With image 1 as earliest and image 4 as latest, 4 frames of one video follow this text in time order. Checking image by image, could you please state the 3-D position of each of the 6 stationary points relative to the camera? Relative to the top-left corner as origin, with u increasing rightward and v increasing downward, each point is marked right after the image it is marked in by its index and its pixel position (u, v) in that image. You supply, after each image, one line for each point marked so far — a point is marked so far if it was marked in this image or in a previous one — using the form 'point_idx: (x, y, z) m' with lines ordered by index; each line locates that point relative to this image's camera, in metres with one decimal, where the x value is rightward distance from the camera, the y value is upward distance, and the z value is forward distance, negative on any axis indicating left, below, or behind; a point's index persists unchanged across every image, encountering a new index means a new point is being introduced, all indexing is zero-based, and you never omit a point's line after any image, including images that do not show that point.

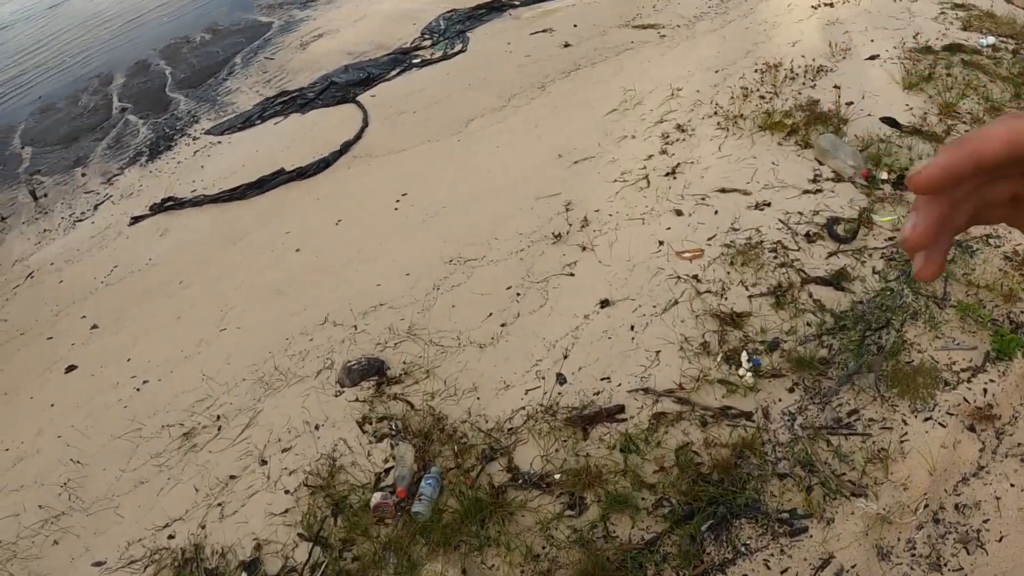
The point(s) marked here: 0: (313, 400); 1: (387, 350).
0: (-0.5, -0.3, +2.7) m
1: (-0.3, -0.2, +2.8) m
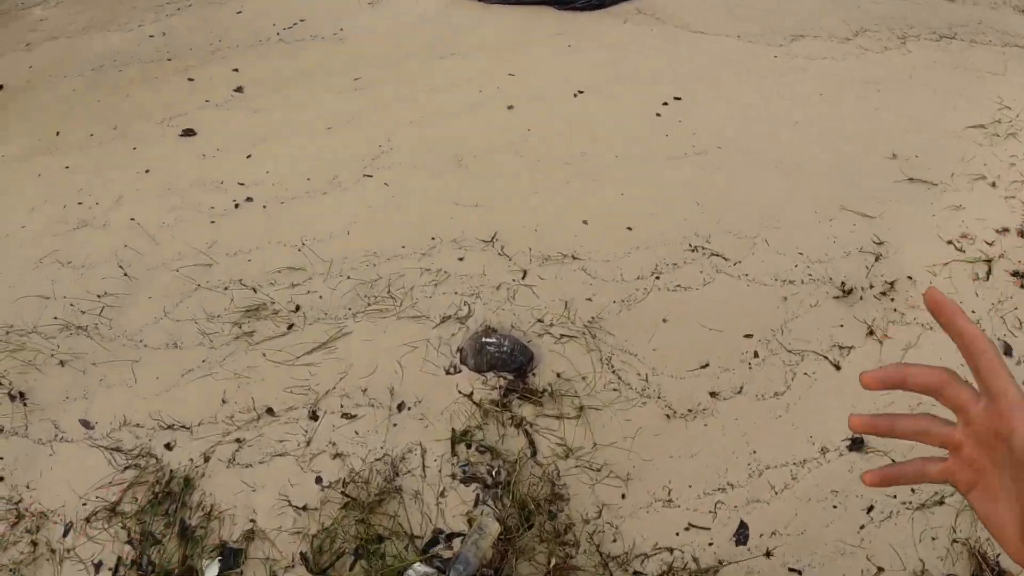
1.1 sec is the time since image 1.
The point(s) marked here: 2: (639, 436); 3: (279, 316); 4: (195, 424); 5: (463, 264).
0: (-0.2, -0.1, +1.9) m
1: (+0.1, -0.1, +2.0) m
2: (+0.2, -0.2, +1.9) m
3: (-0.4, 0.0, +2.1) m
4: (-0.6, -0.2, +1.9) m
5: (-0.1, 0.0, +2.1) m
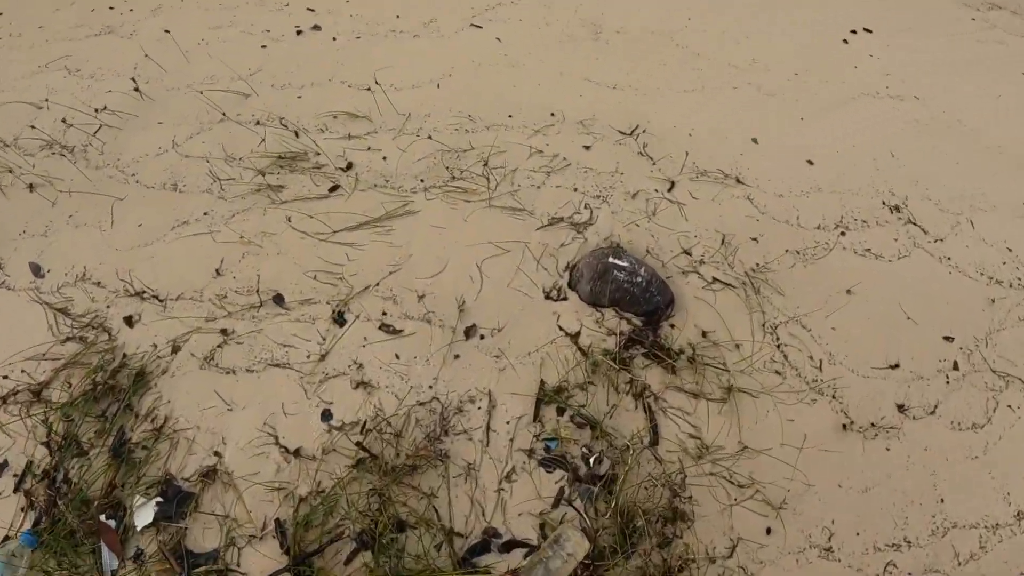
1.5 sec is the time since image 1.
0: (0.0, 0.0, +1.3) m
1: (+0.2, 0.0, +1.4) m
2: (+0.3, -0.2, +1.3) m
3: (-0.3, +0.2, +1.5) m
4: (-0.4, 0.0, +1.3) m
5: (+0.1, +0.2, +1.5) m
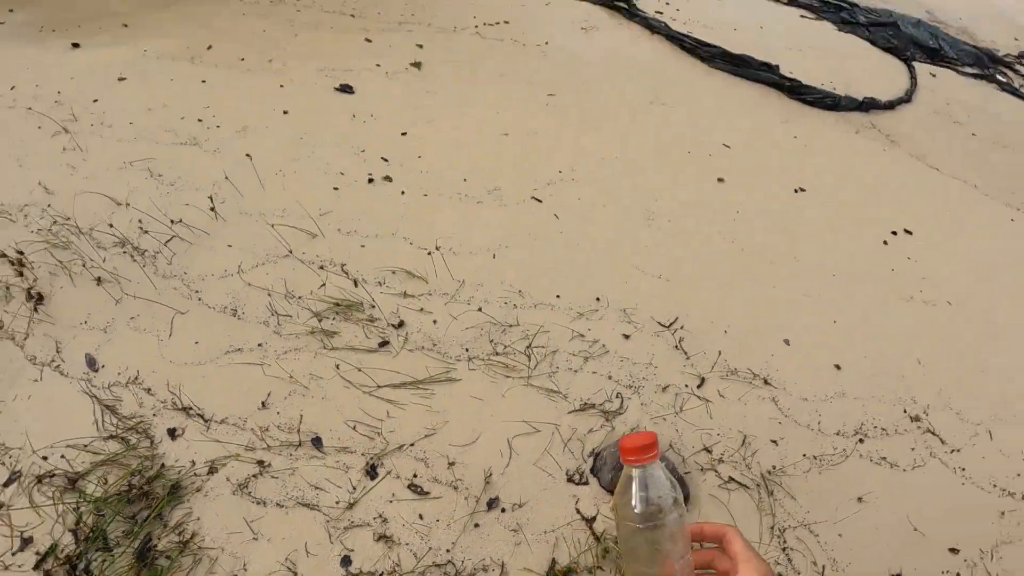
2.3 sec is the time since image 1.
0: (0.0, -0.2, +1.4) m
1: (+0.3, -0.2, +1.4) m
2: (+0.3, -0.4, +1.3) m
3: (-0.2, 0.0, +1.6) m
4: (-0.4, -0.2, +1.4) m
5: (+0.2, -0.1, +1.6) m
